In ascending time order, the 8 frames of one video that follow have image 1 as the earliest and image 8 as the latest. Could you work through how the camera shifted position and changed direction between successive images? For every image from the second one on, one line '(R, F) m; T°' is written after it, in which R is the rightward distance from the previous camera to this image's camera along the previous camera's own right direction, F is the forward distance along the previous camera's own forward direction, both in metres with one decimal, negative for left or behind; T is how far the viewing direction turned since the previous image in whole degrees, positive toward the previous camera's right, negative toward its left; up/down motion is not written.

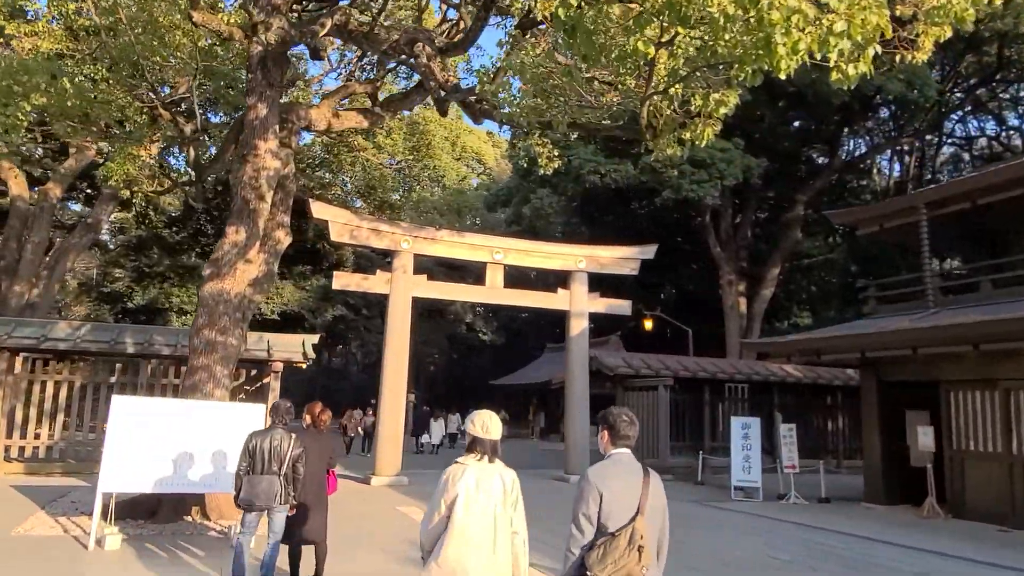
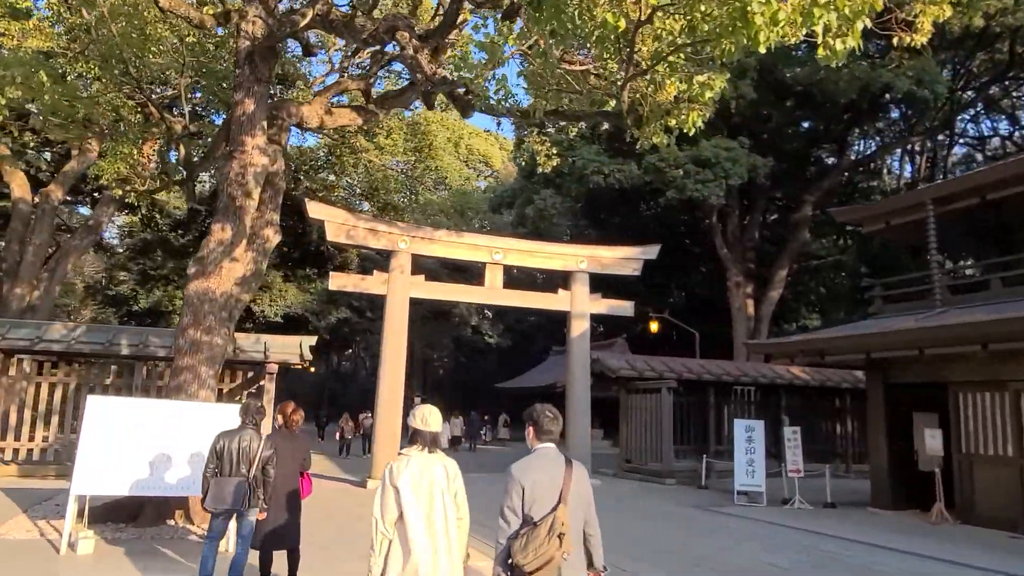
(+0.2, +0.2) m; -1°
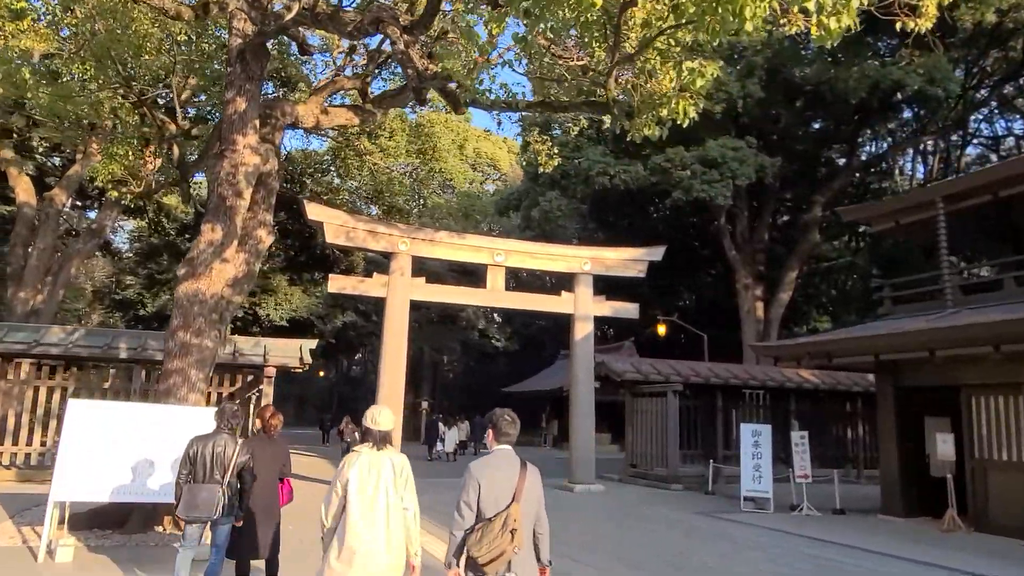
(+0.2, +0.2) m; -1°
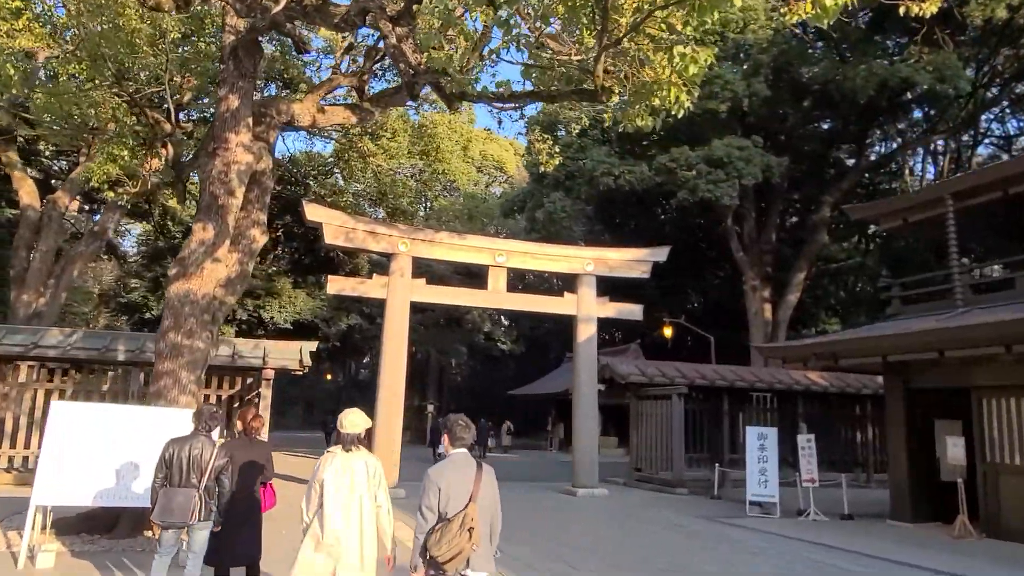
(+0.1, +0.2) m; -1°
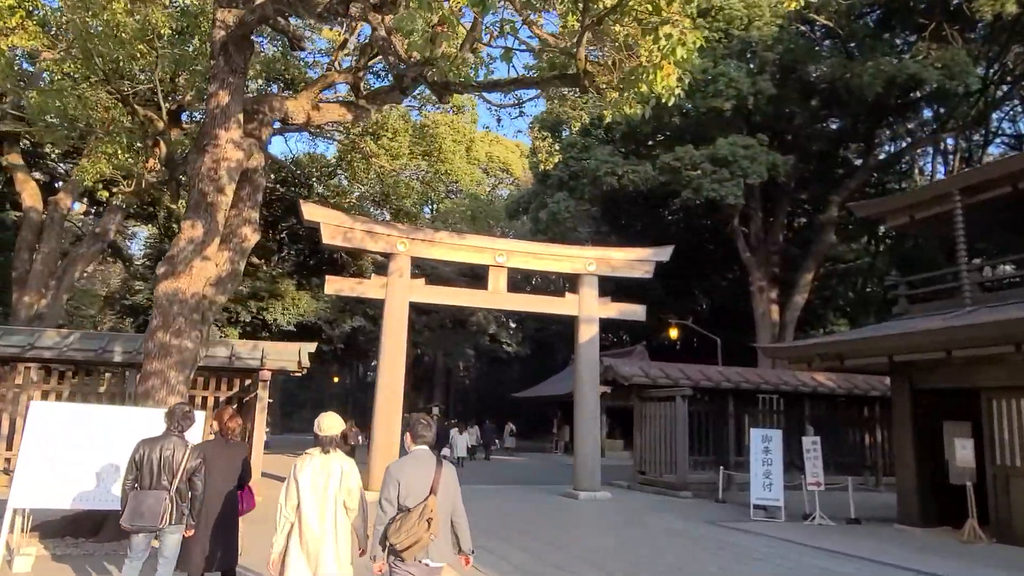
(+0.2, +0.2) m; -1°
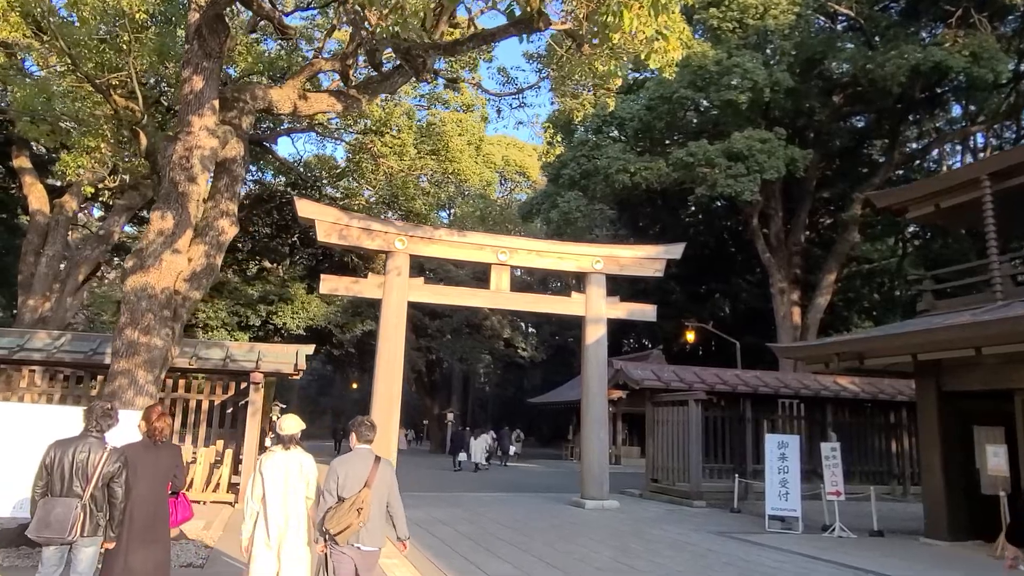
(+0.4, +0.6) m; -2°
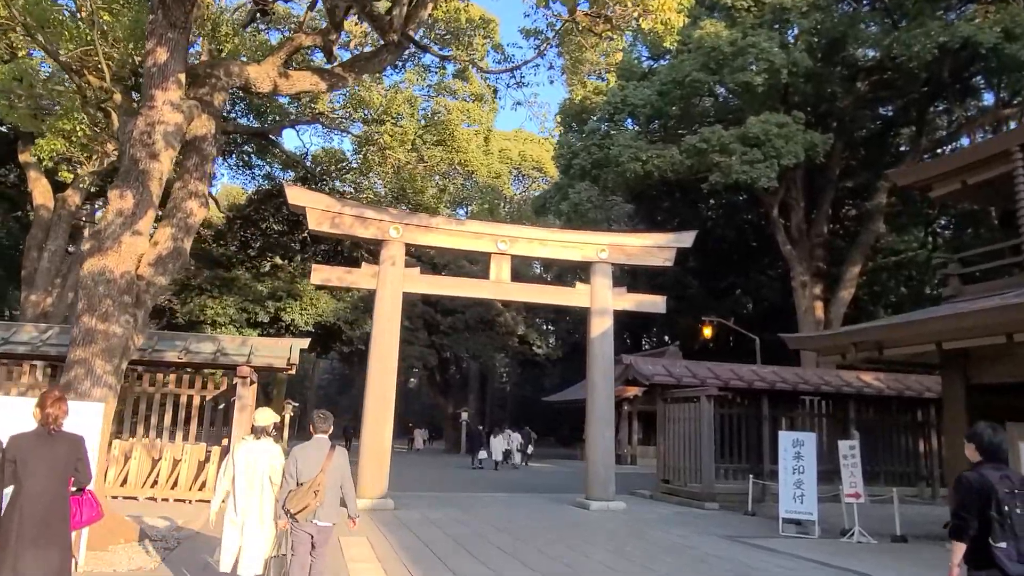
(+0.4, +0.6) m; -2°
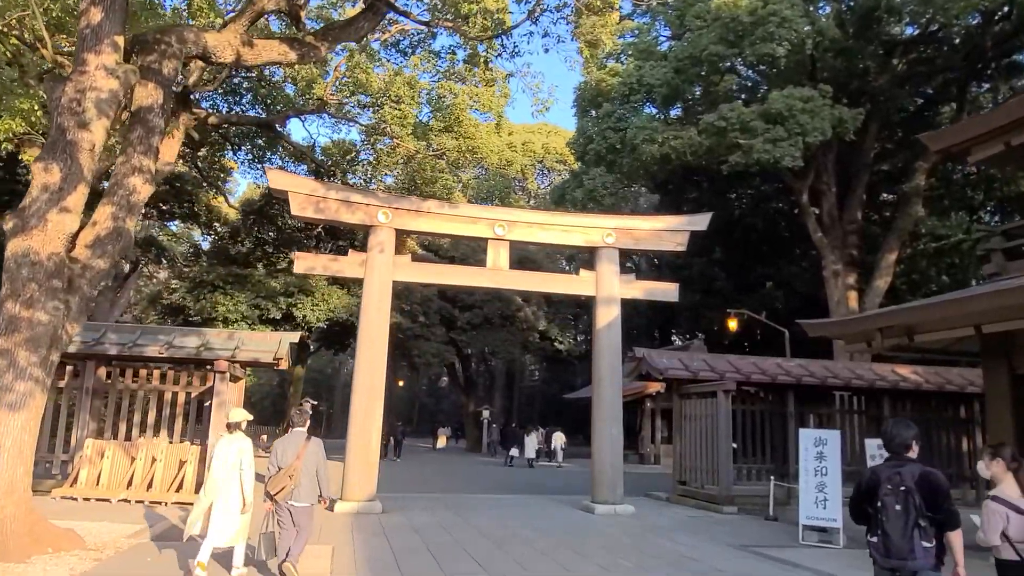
(+0.6, +0.9) m; -3°
